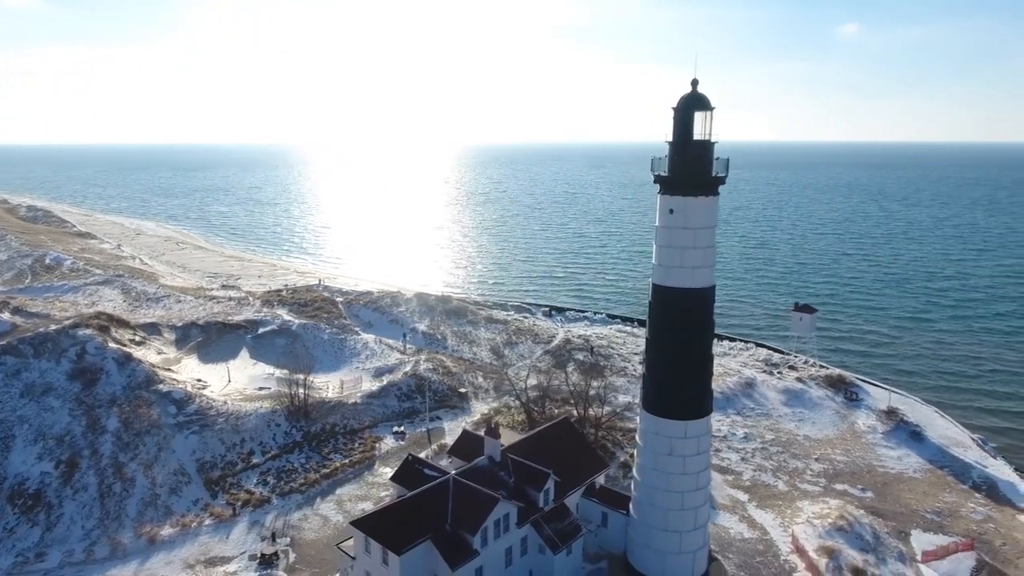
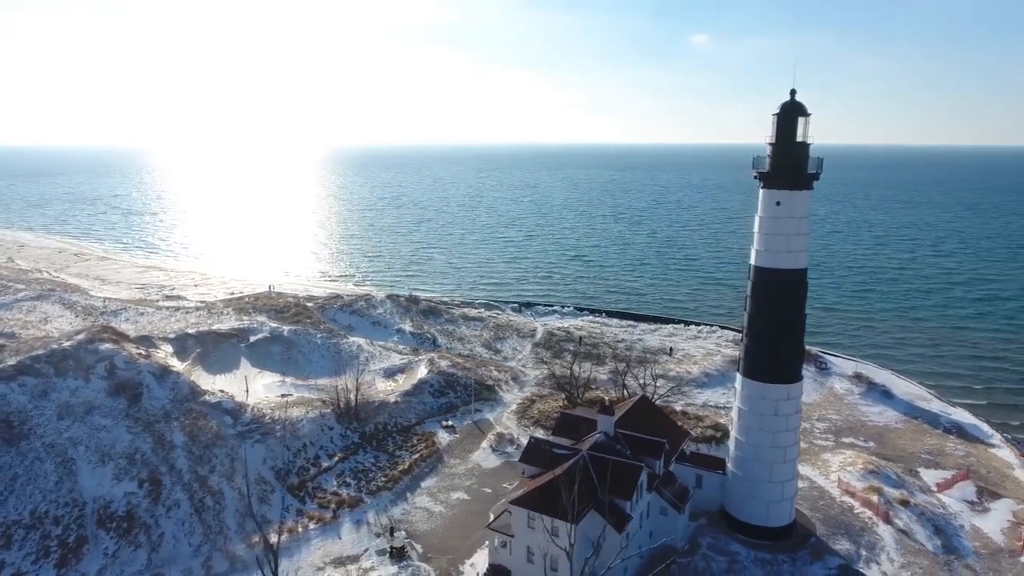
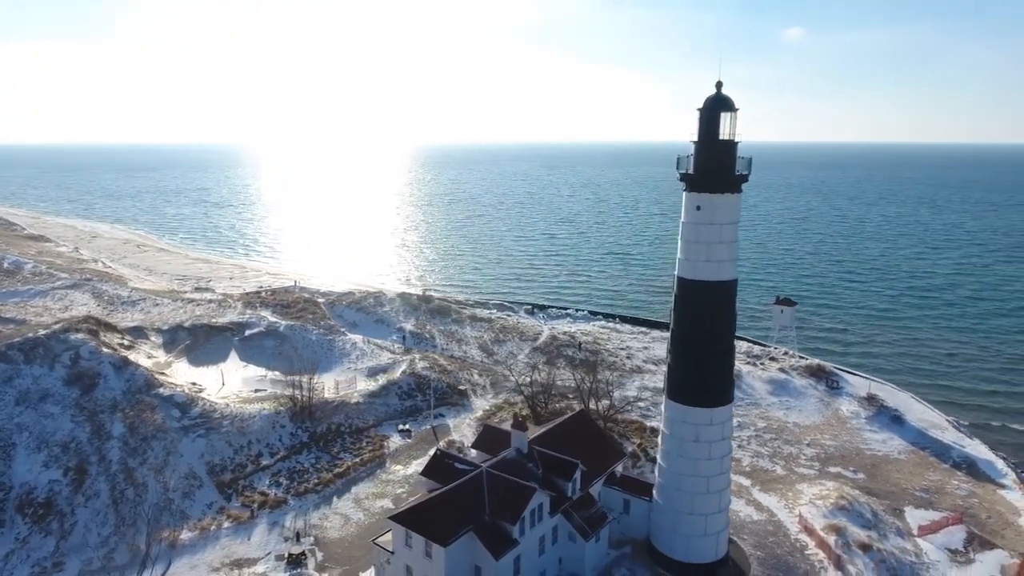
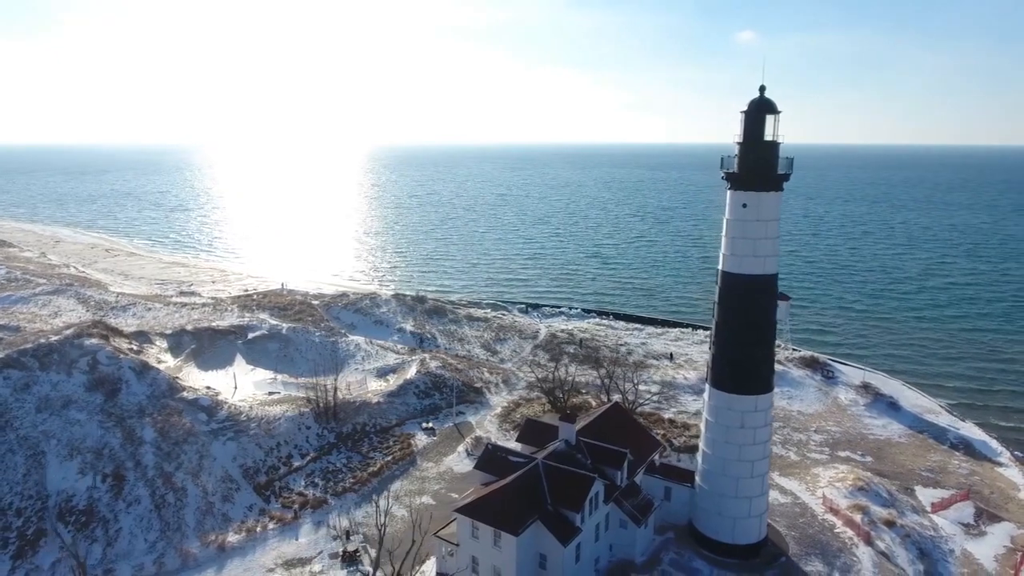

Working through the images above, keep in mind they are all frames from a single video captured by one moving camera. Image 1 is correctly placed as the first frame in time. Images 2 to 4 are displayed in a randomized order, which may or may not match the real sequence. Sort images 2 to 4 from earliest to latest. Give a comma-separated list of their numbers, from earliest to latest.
3, 4, 2
